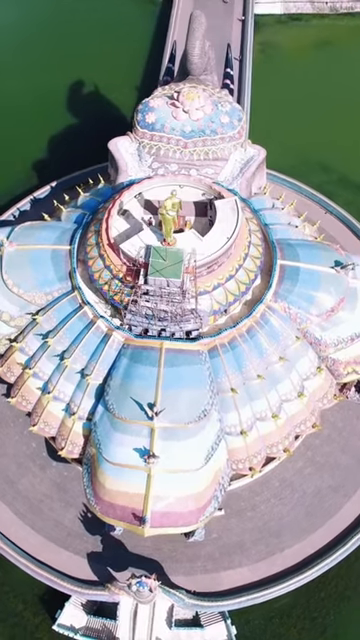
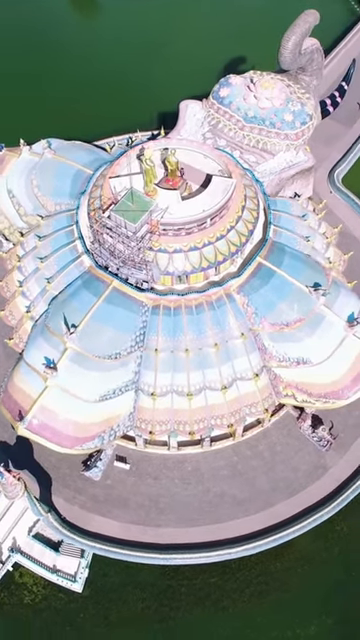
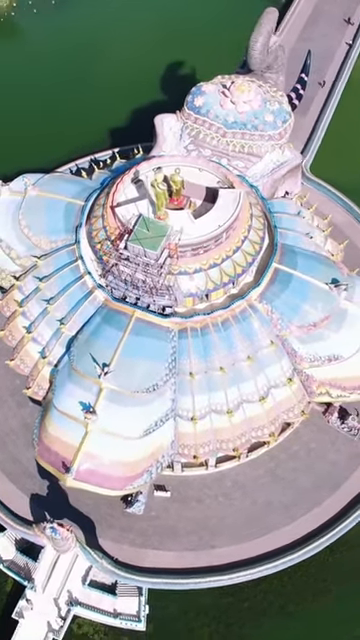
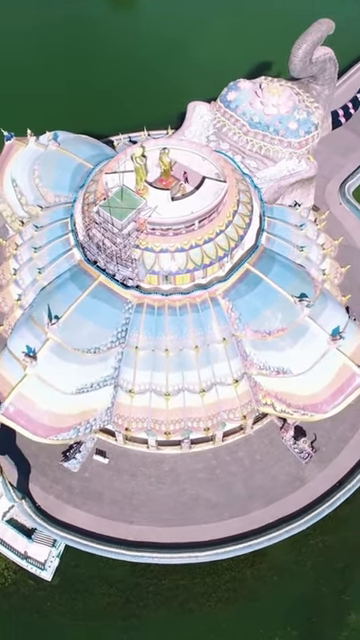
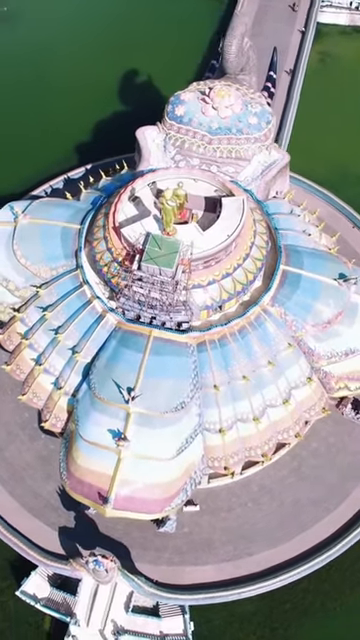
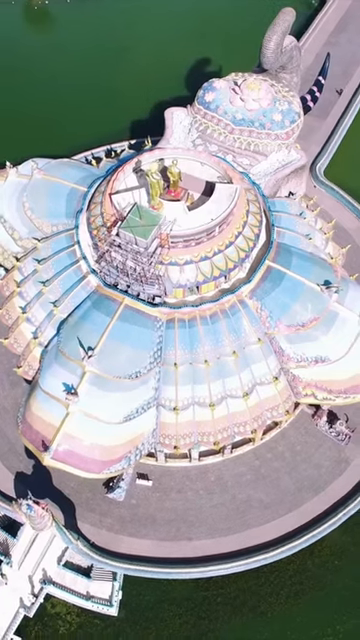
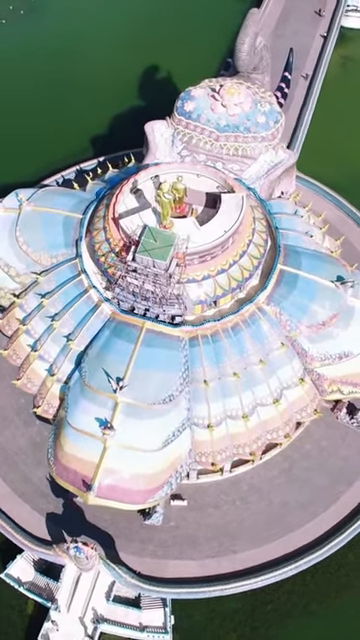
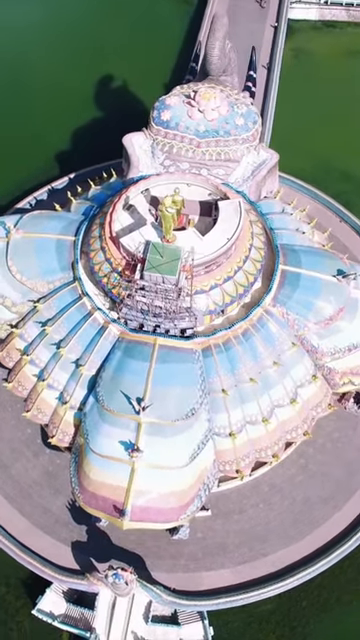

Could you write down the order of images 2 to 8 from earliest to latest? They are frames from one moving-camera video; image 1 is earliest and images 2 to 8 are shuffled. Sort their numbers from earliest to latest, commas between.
8, 5, 7, 3, 6, 2, 4
